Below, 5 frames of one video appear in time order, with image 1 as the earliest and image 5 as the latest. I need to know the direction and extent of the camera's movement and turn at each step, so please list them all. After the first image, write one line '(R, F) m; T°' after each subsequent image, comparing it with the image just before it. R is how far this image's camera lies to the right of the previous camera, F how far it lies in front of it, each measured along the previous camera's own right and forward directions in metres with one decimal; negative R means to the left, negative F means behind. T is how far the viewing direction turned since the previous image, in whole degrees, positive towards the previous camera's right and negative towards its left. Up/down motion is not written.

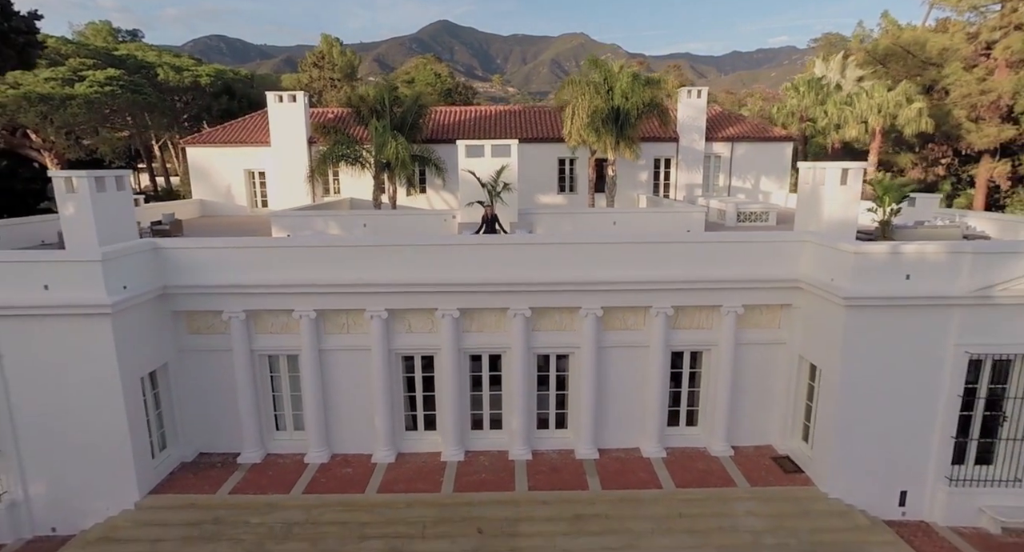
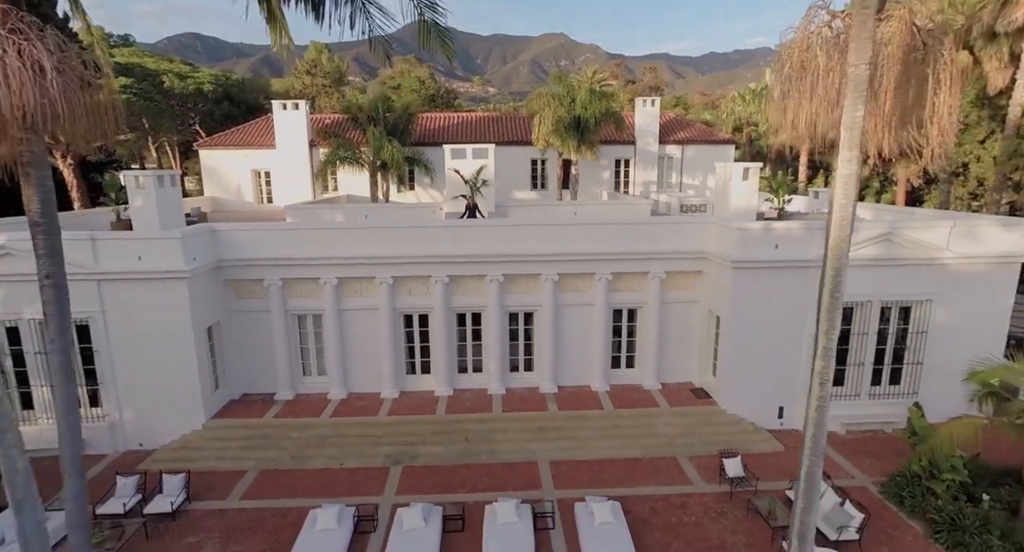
(+0.1, -3.4) m; +2°
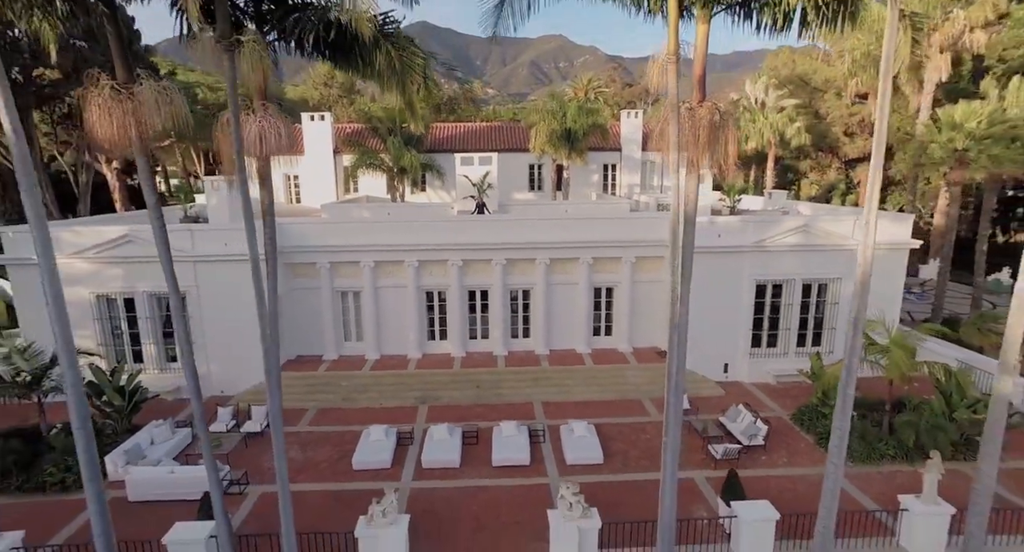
(-0.1, -3.7) m; 0°
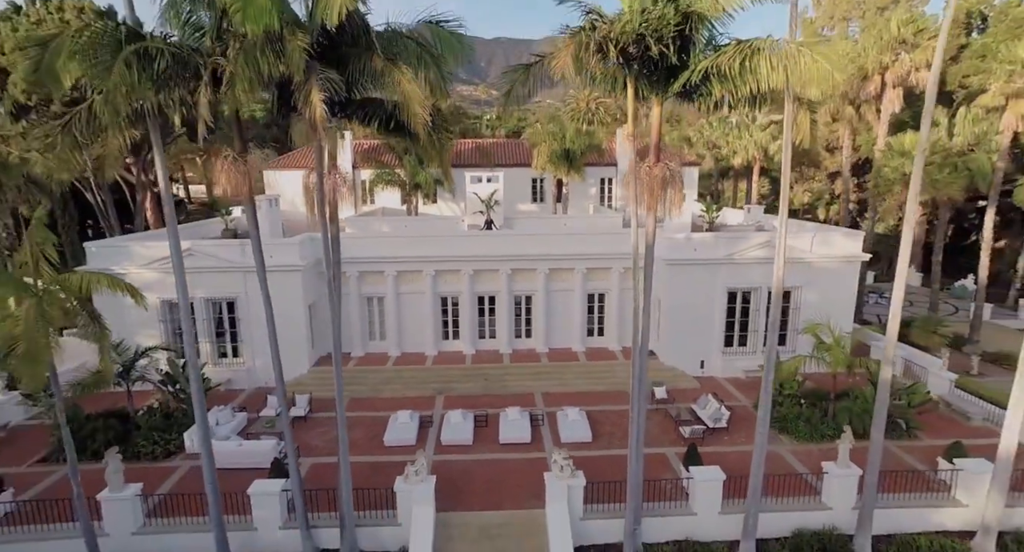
(0.0, -2.6) m; 0°
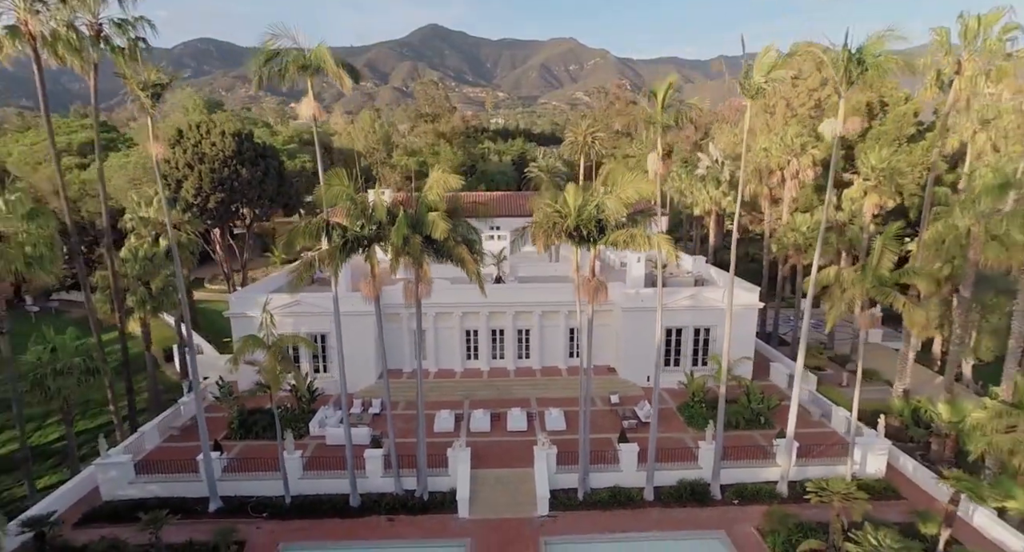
(+0.1, -8.5) m; -1°
